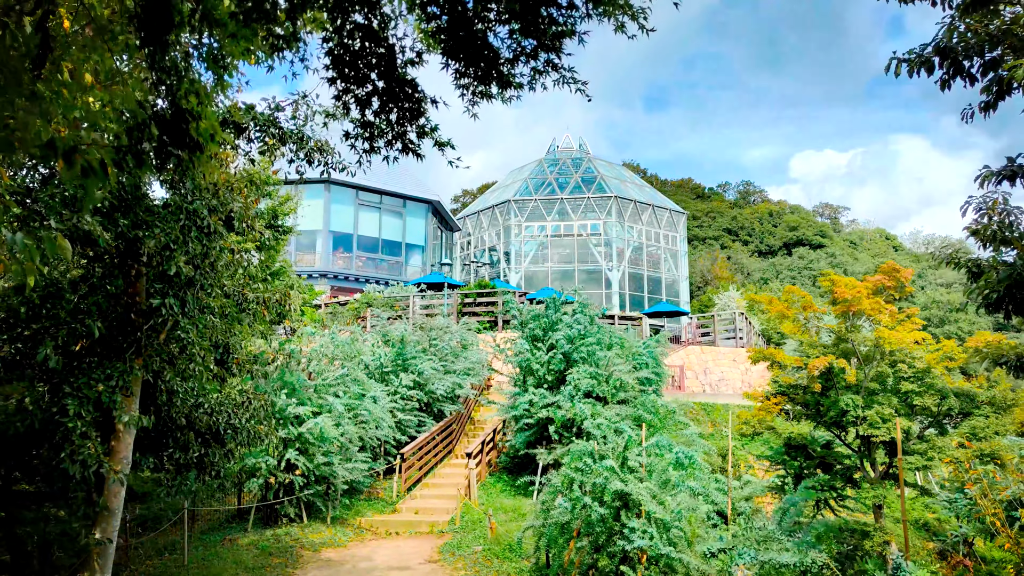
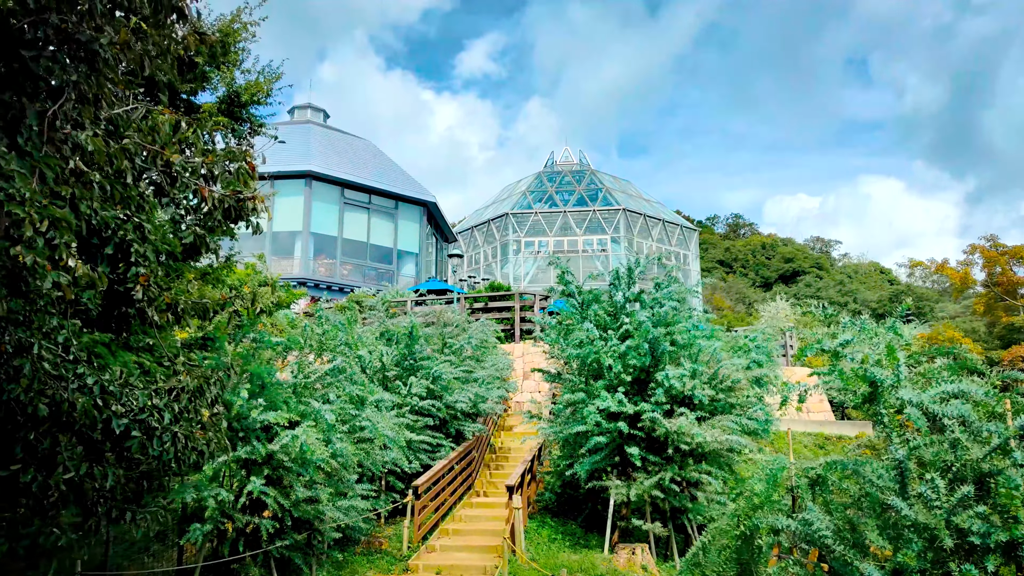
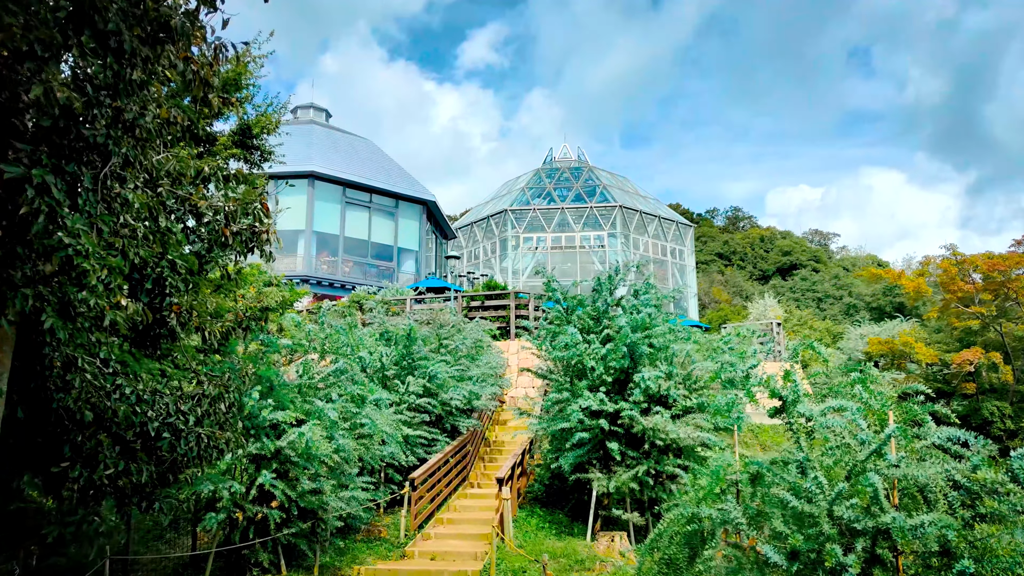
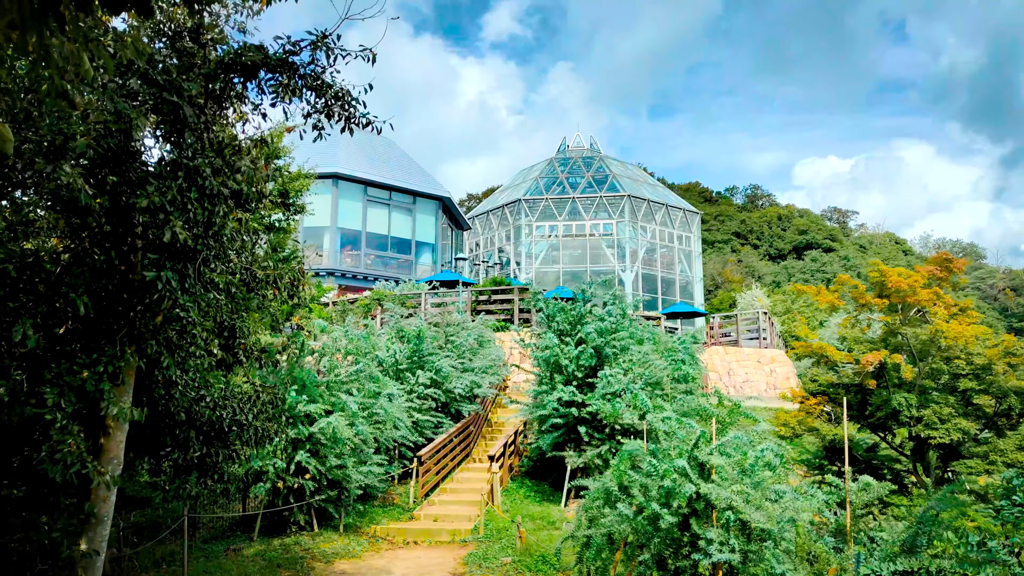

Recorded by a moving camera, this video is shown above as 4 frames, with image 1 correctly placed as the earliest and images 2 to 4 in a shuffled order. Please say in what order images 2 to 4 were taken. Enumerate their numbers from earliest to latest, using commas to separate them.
4, 3, 2
